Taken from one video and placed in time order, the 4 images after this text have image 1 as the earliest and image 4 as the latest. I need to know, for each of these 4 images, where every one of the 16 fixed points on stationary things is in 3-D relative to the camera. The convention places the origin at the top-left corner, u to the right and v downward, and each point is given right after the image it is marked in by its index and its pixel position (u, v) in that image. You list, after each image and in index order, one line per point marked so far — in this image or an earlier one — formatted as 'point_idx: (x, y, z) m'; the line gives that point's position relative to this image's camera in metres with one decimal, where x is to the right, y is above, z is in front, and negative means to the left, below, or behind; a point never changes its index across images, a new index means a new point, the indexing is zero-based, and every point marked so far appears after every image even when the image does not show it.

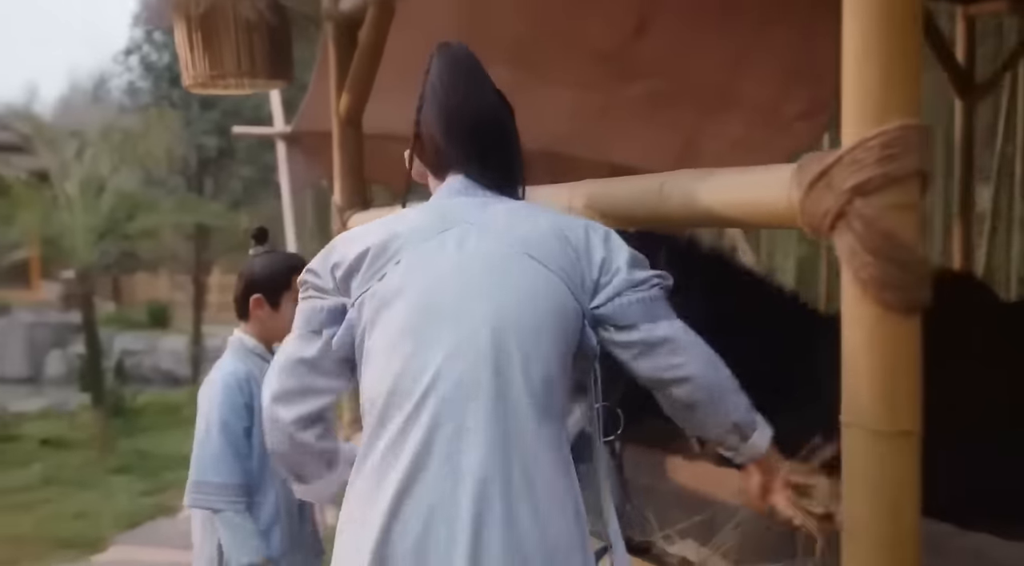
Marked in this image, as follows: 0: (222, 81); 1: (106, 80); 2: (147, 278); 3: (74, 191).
0: (-0.6, +0.4, +2.5) m
1: (-1.9, +0.9, +5.3) m
2: (-1.7, 0.0, +5.4) m
3: (-2.0, +0.4, +5.3) m
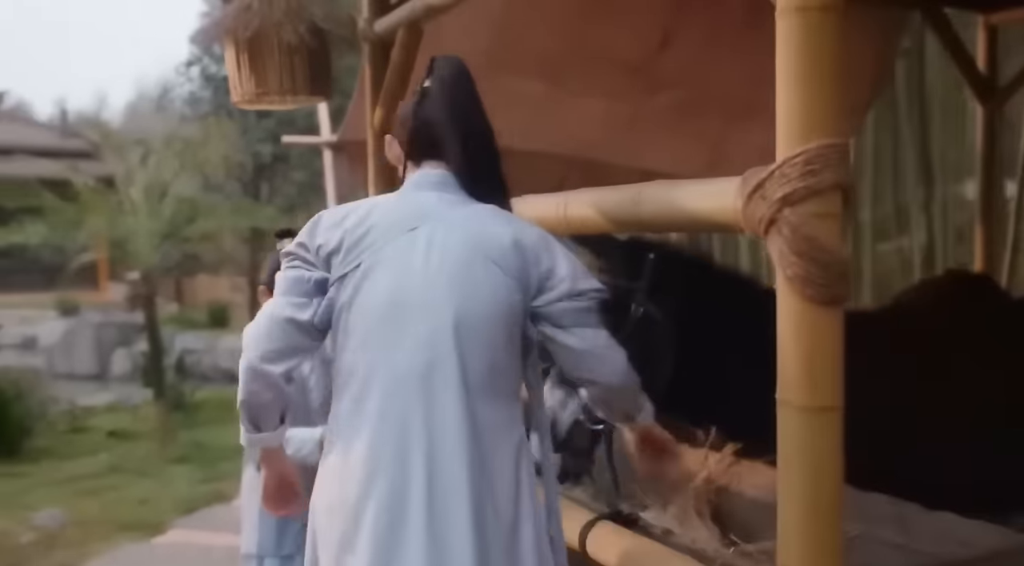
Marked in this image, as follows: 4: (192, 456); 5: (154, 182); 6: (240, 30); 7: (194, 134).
0: (-0.6, +0.4, +2.7) m
1: (-1.7, +0.9, +5.6) m
2: (-1.5, 0.0, +5.7) m
3: (-1.8, +0.4, +5.6) m
4: (-1.6, -0.9, +5.9) m
5: (-1.7, +0.5, +5.6) m
6: (-0.6, +0.6, +2.7) m
7: (-1.5, +0.7, +5.6) m
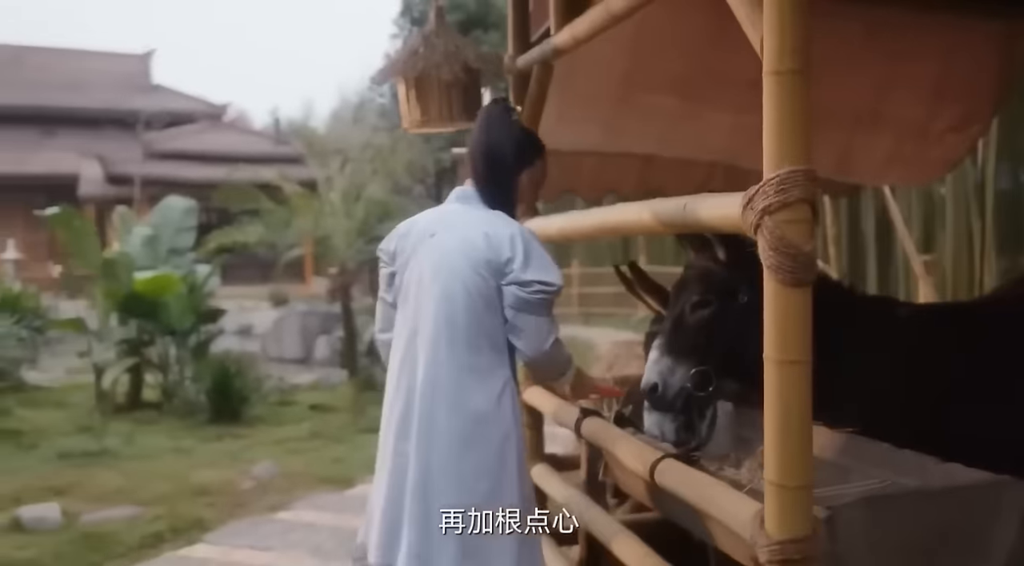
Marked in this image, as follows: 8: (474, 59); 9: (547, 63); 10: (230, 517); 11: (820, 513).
0: (-0.2, +0.5, +3.4) m
1: (-0.8, +1.0, +6.4) m
2: (-0.7, +0.1, +6.5) m
3: (-1.0, +0.5, +6.4) m
4: (-0.7, -0.8, +6.7) m
5: (-0.9, +0.5, +6.4) m
6: (-0.3, +0.6, +3.3) m
7: (-0.7, +0.8, +6.4) m
8: (-0.1, +0.6, +3.3) m
9: (+0.1, +0.6, +3.2) m
10: (-1.0, -0.8, +4.2) m
11: (+0.5, -0.4, +1.8) m
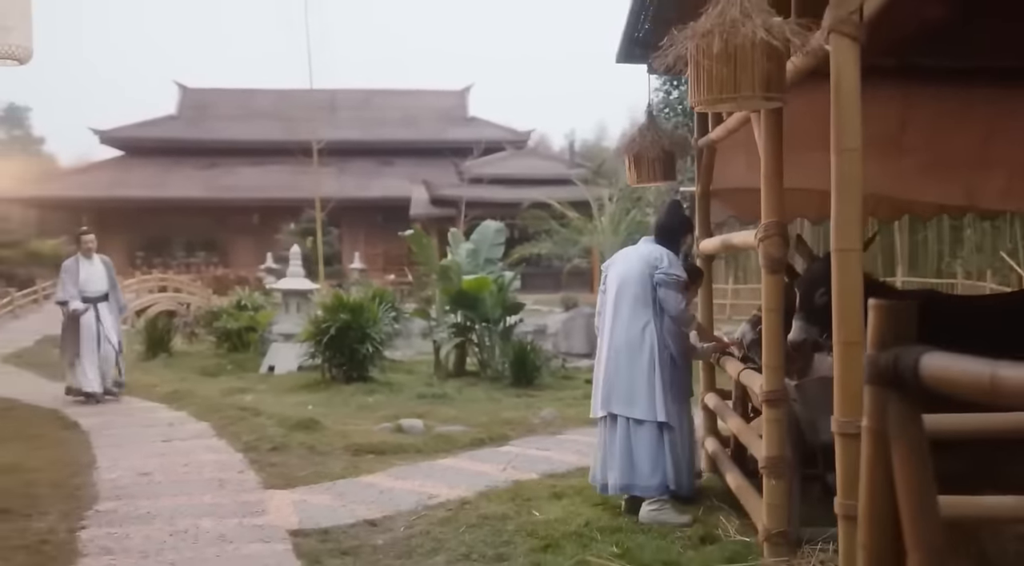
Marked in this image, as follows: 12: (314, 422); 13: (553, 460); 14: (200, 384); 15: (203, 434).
0: (+0.6, +0.5, +5.4) m
1: (+0.8, +0.9, +8.5) m
2: (+1.0, 0.0, +8.6) m
3: (+0.7, +0.4, +8.6) m
4: (+0.9, -0.9, +8.7) m
5: (+0.8, +0.5, +8.5) m
6: (+0.6, +0.6, +5.4) m
7: (+0.9, +0.7, +8.5) m
8: (+0.7, +0.7, +5.4) m
9: (+0.9, +0.6, +5.2) m
10: (+0.1, -0.8, +6.4) m
11: (+0.9, -0.3, +3.7) m
12: (-1.0, -0.7, +6.1) m
13: (+0.2, -0.9, +5.6) m
14: (-2.1, -0.7, +7.8) m
15: (-1.6, -0.8, +5.9) m
